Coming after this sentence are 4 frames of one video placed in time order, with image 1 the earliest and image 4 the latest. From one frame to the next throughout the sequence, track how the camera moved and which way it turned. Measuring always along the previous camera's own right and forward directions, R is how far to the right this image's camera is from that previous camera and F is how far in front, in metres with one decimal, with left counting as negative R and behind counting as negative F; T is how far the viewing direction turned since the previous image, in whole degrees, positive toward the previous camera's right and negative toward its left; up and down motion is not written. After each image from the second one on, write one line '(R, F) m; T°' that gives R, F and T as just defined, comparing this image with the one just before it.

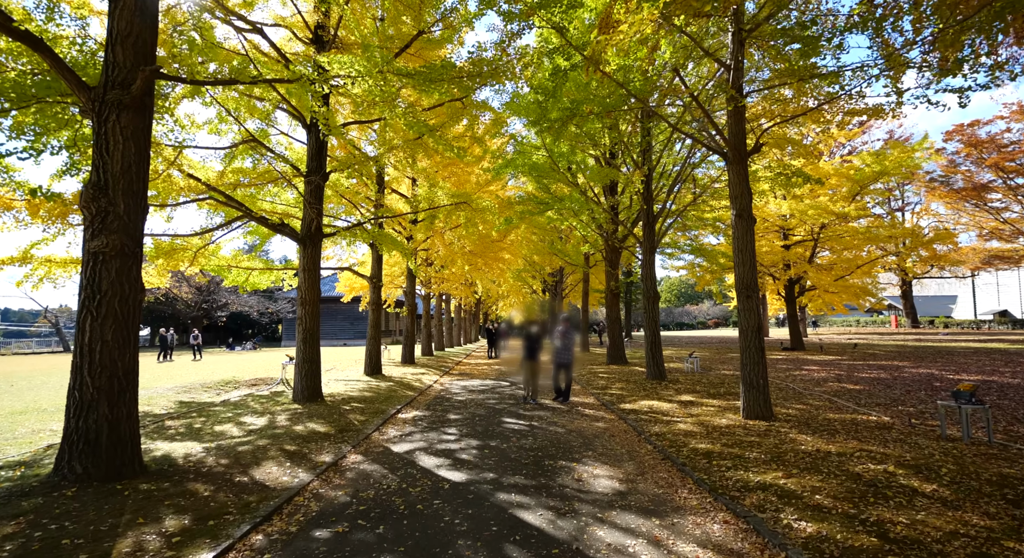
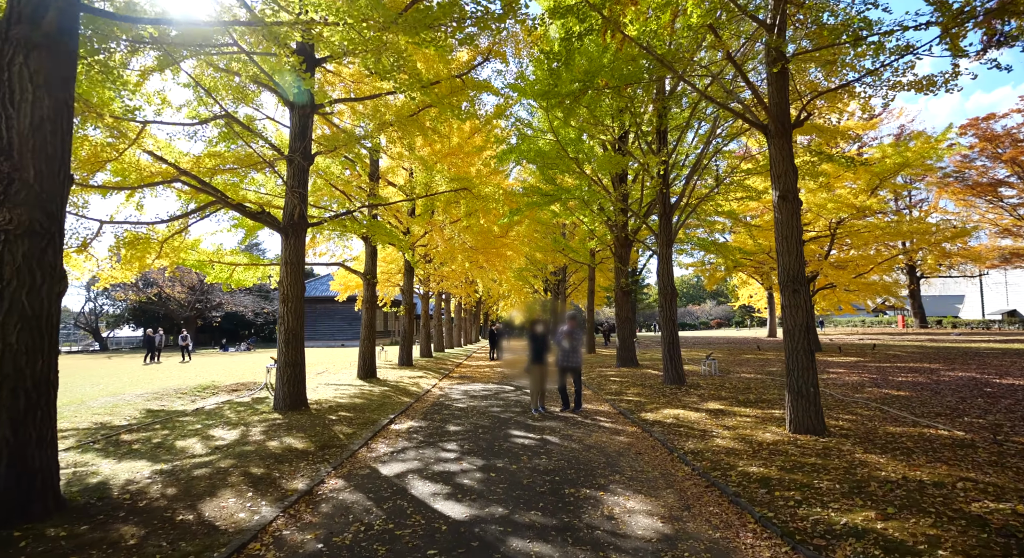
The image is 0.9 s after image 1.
(-0.1, +1.2) m; 0°
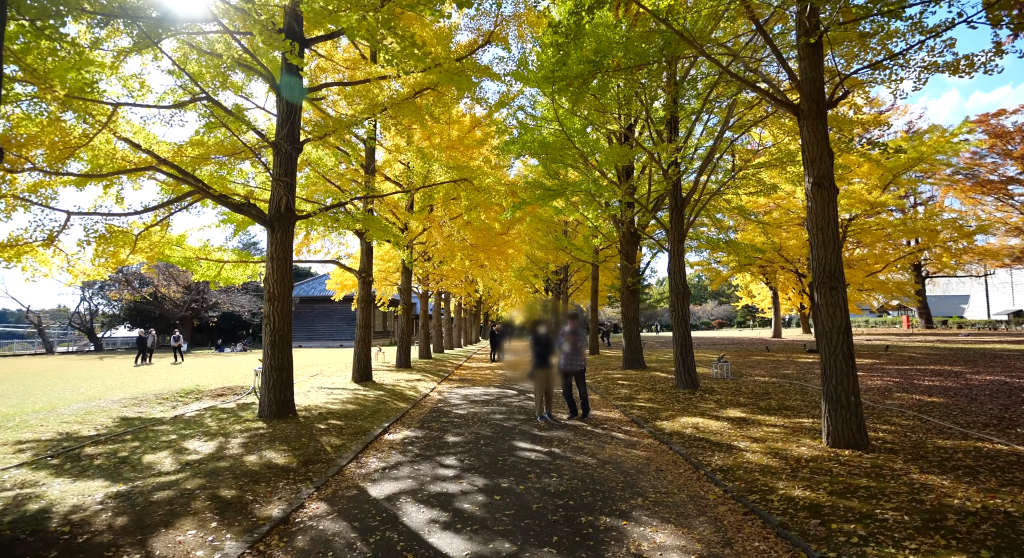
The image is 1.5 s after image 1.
(-0.1, +0.8) m; 0°
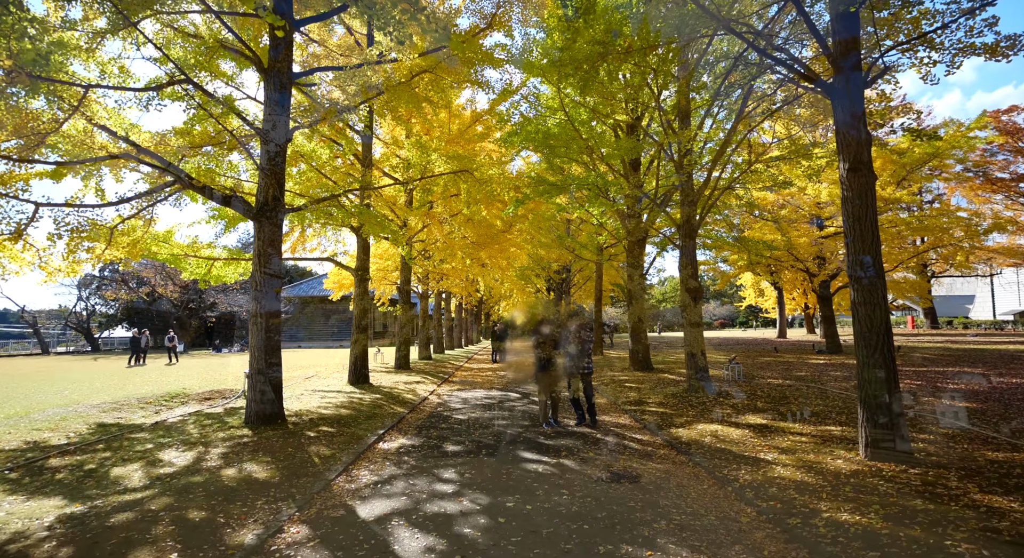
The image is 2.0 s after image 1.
(0.0, +0.6) m; 0°
